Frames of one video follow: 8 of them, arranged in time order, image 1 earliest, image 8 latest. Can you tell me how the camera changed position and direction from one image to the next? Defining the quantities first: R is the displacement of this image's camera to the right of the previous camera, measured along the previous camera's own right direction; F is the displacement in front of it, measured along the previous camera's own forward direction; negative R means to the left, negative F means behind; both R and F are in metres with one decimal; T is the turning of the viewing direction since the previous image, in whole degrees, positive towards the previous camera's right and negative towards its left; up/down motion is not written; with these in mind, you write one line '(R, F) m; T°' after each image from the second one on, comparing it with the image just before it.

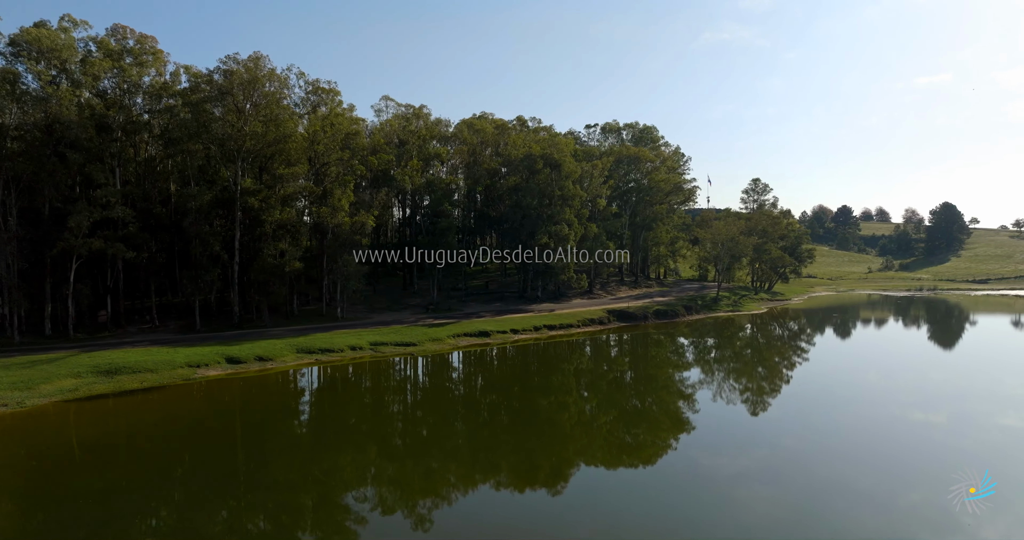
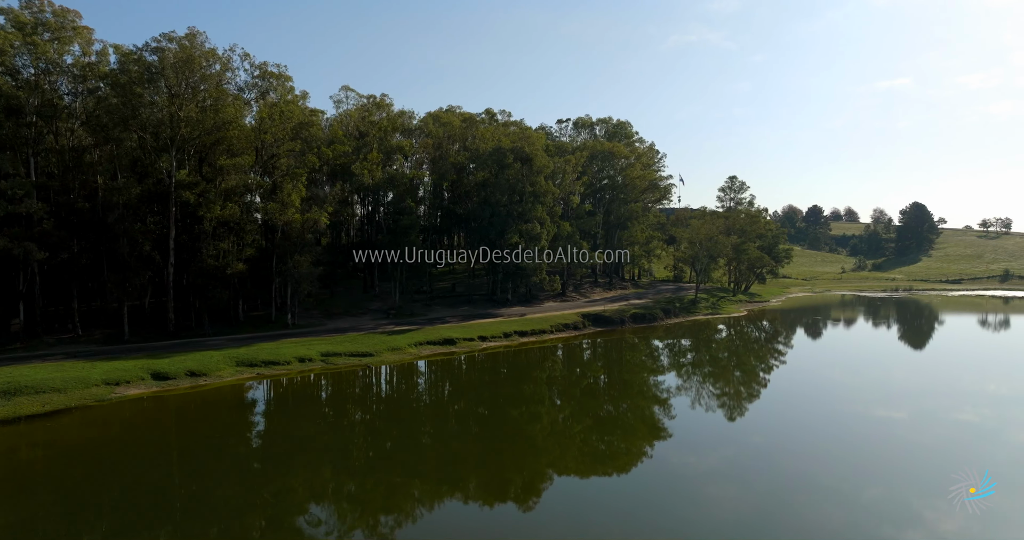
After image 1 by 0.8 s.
(+0.1, +3.3) m; +2°
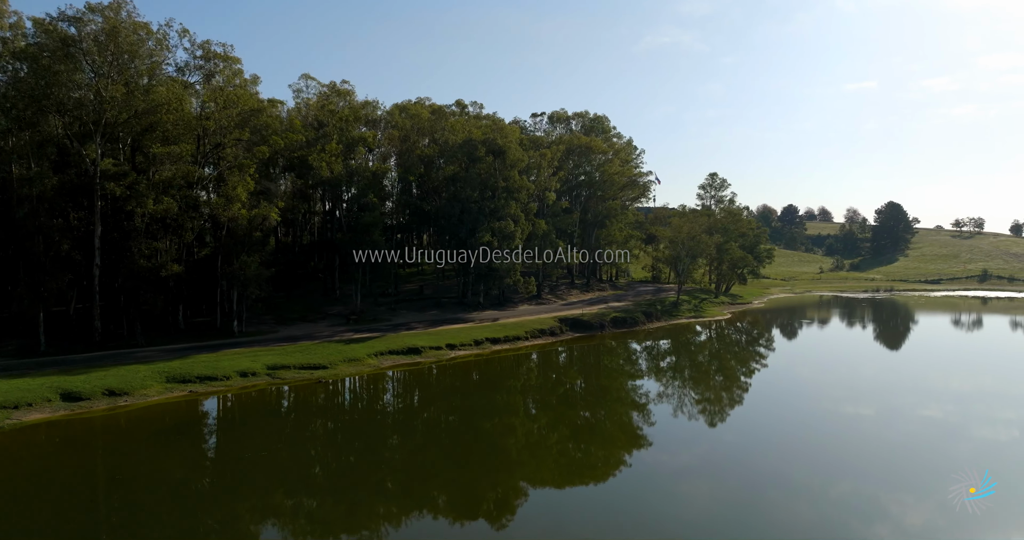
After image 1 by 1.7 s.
(+0.1, +3.3) m; +2°
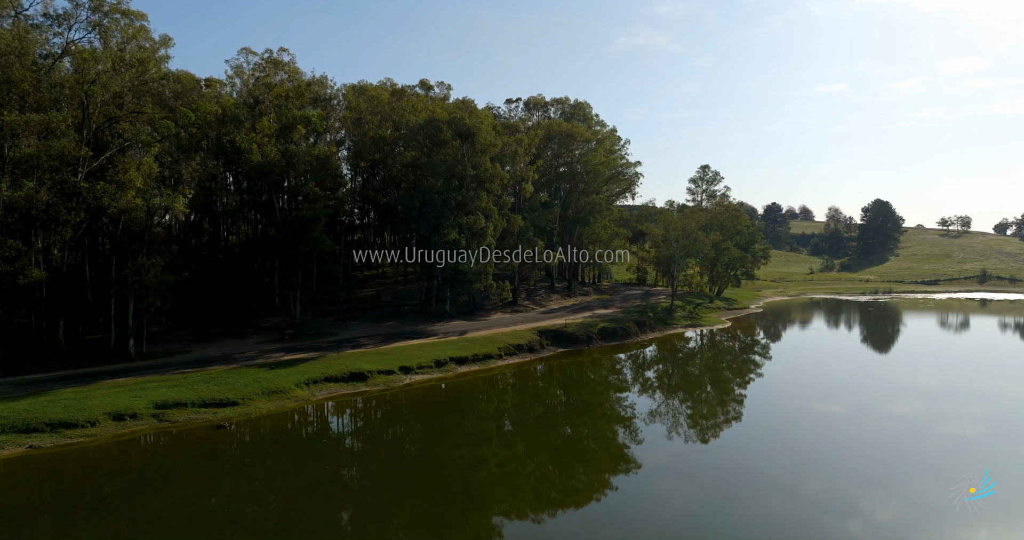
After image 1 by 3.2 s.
(+0.3, +6.7) m; +2°
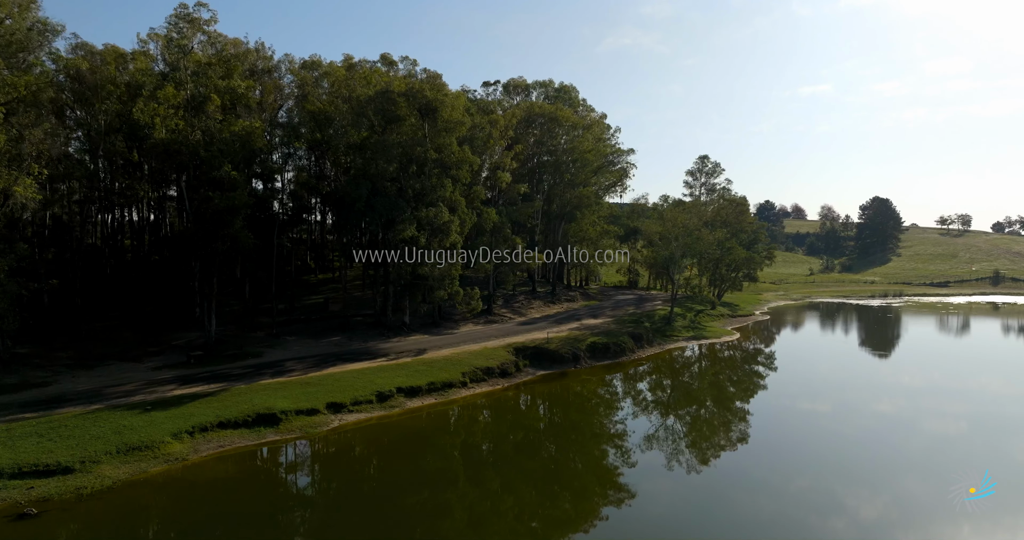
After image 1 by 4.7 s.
(+0.7, +6.7) m; +1°
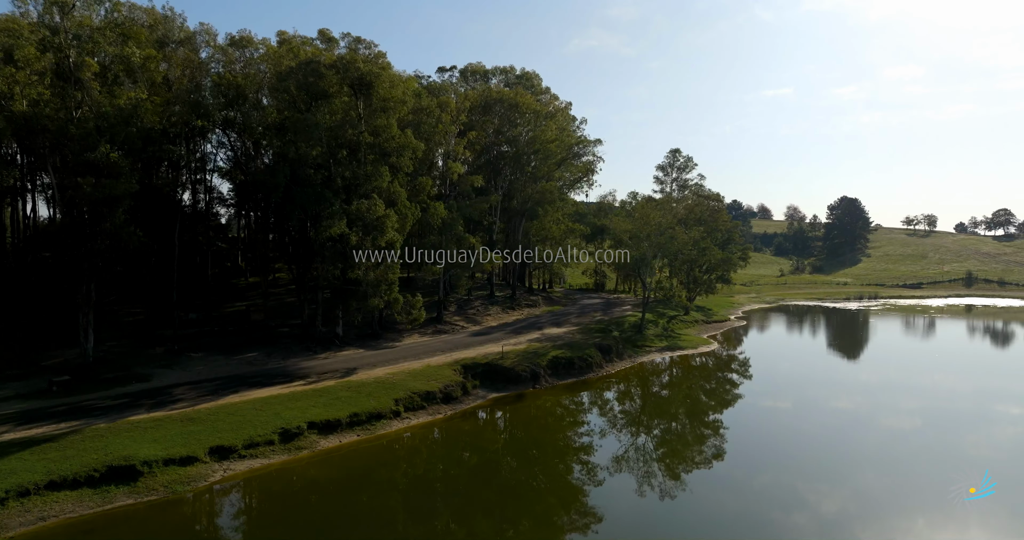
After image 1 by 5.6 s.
(+0.7, +4.5) m; +3°
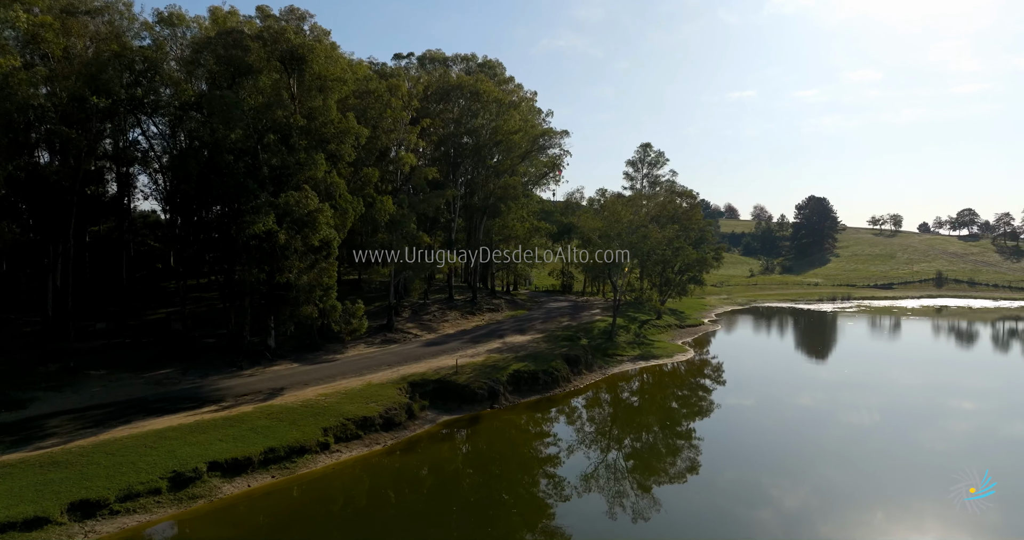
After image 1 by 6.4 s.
(+0.4, +3.3) m; +3°
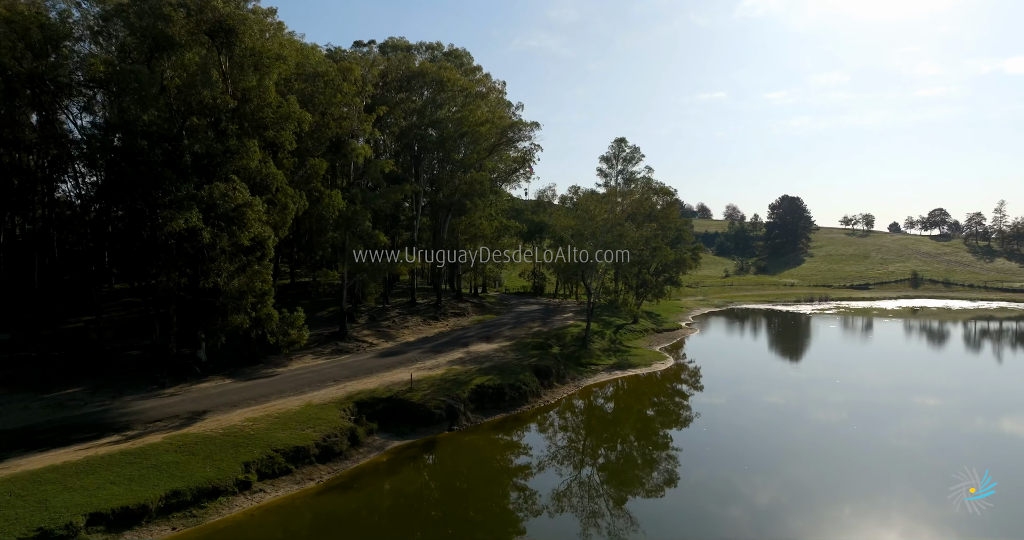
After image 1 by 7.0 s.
(+0.3, +2.7) m; +2°
